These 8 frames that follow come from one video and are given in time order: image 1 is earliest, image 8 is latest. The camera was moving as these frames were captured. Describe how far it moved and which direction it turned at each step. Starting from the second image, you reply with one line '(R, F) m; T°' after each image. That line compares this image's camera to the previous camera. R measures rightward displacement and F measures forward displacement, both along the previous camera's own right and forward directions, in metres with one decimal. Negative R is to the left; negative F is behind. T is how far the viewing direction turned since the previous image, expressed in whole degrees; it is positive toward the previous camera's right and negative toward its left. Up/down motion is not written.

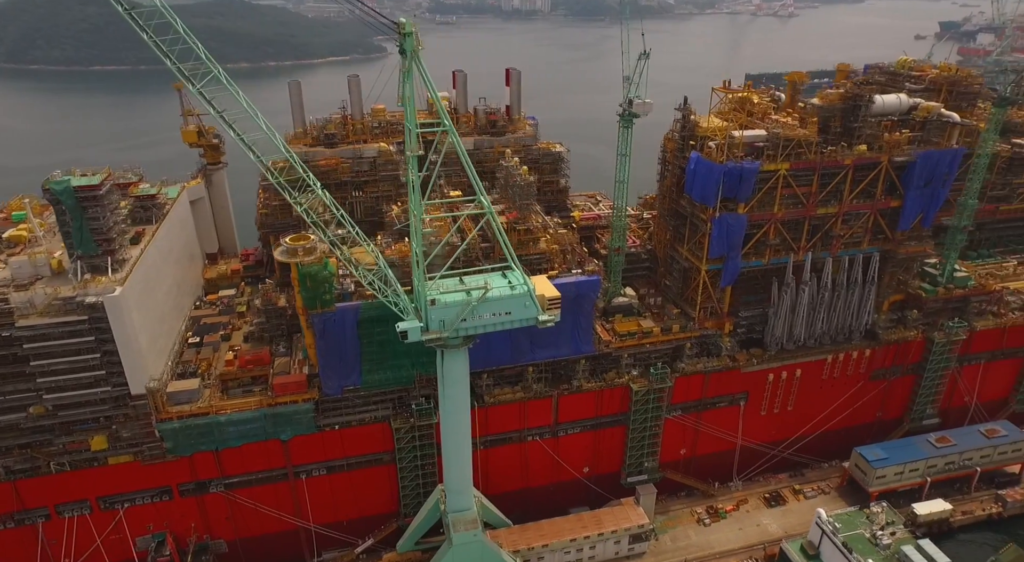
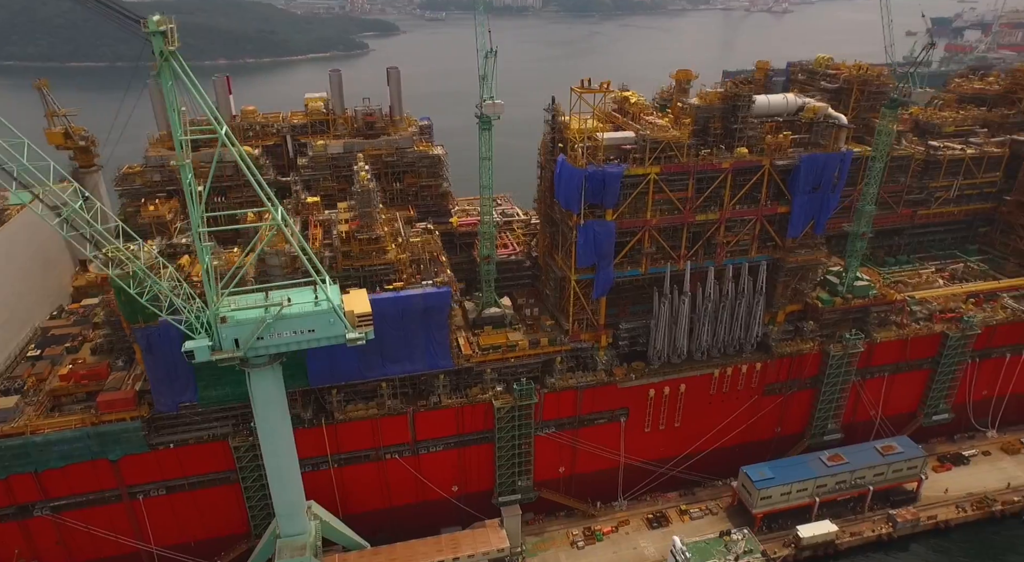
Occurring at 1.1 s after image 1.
(+9.8, +2.5) m; 0°
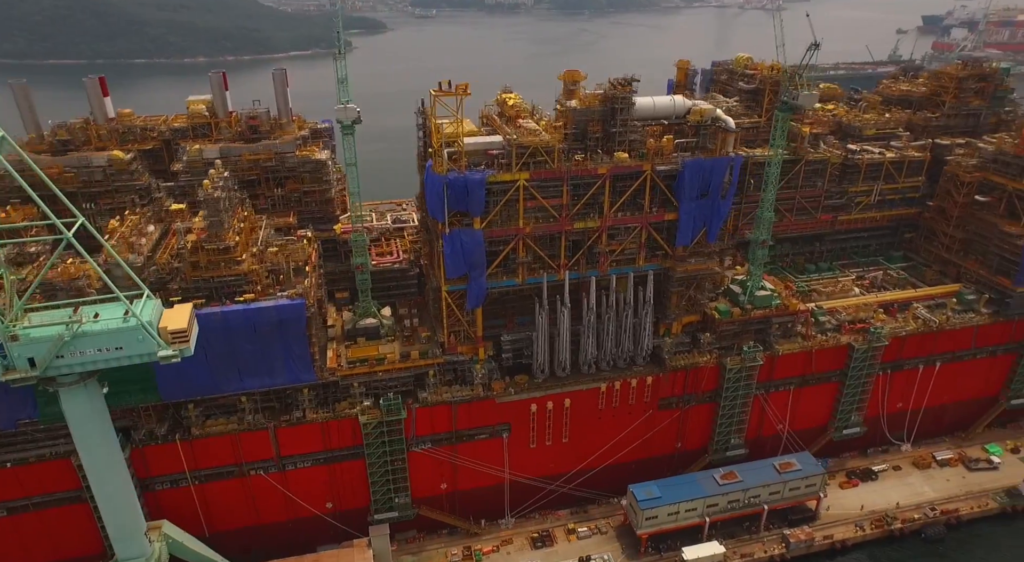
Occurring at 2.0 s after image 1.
(+8.7, +2.0) m; 0°
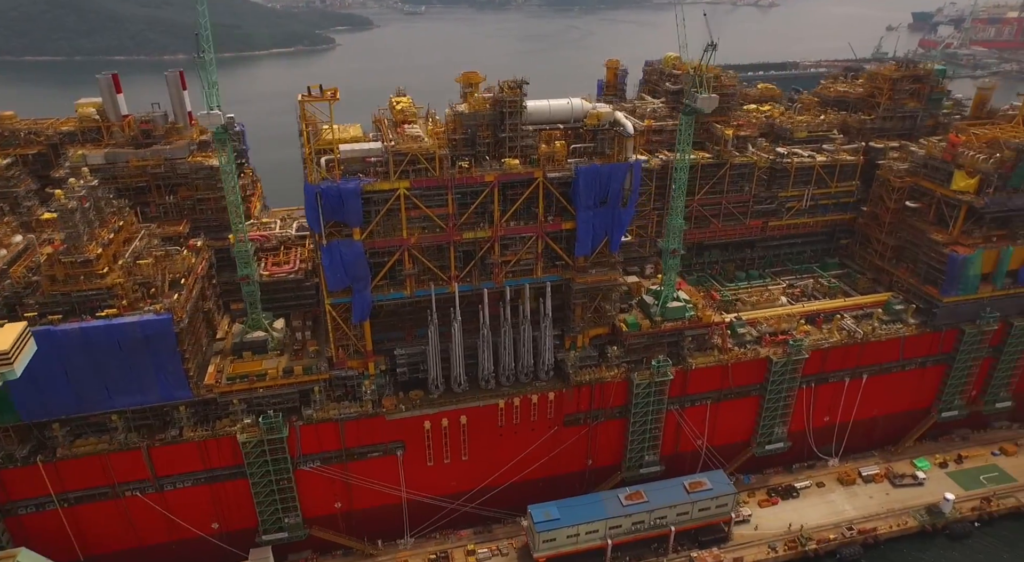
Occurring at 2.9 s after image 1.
(+7.1, +2.0) m; 0°
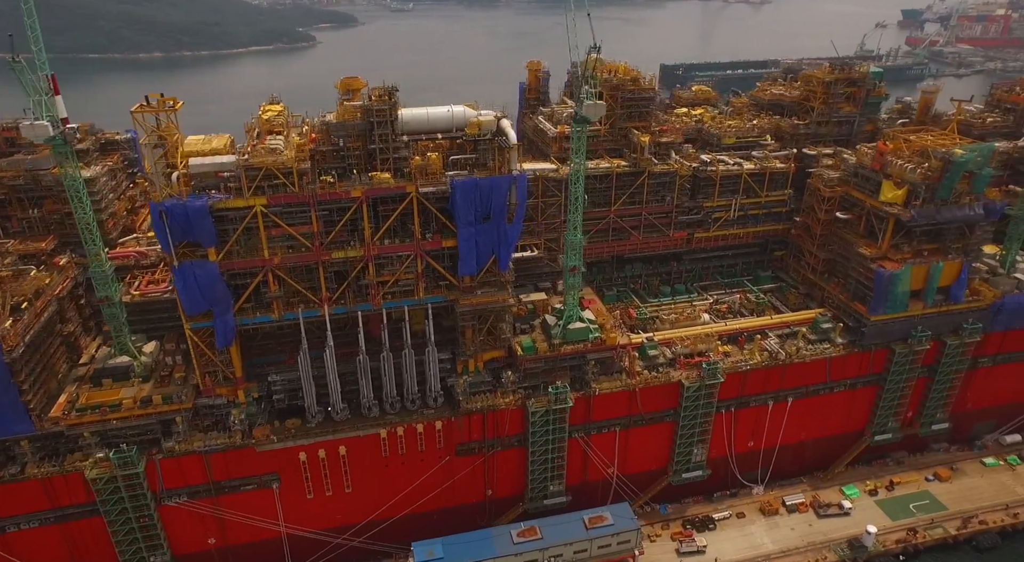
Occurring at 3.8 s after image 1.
(+7.3, +3.3) m; 0°
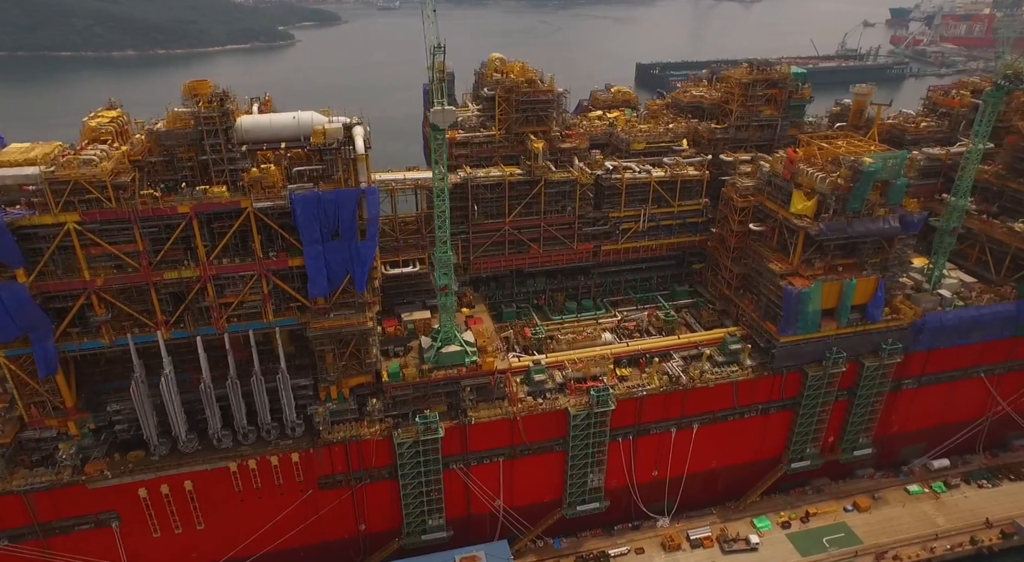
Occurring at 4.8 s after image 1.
(+8.0, +3.6) m; 0°
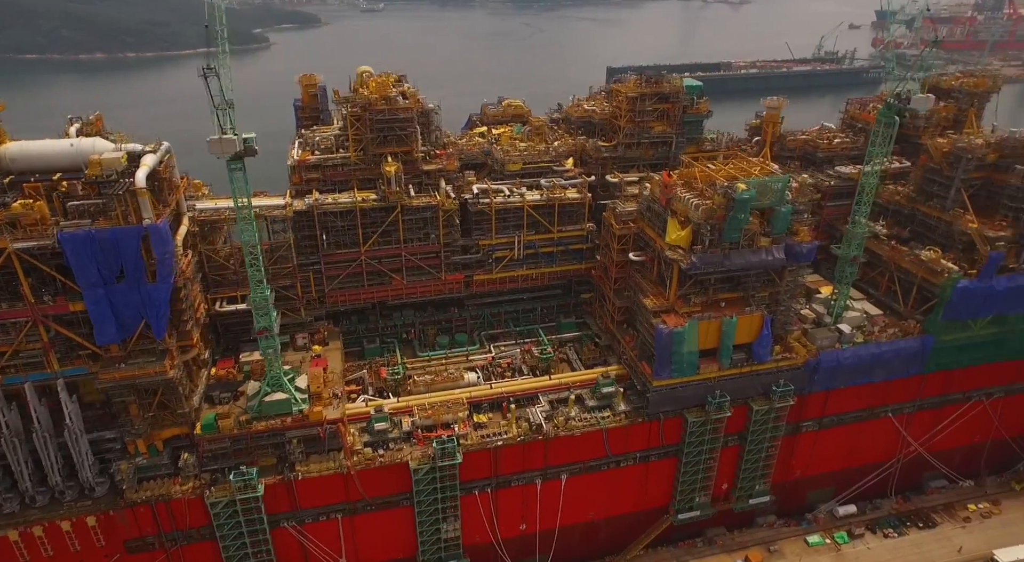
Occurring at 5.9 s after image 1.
(+9.4, +4.3) m; 0°
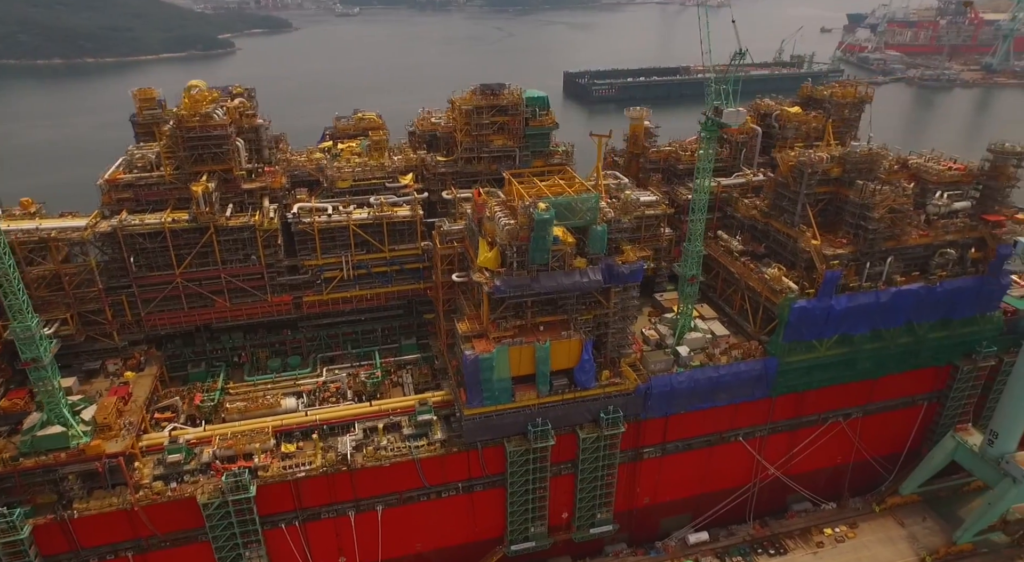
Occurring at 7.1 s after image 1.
(+11.1, +1.8) m; 0°
